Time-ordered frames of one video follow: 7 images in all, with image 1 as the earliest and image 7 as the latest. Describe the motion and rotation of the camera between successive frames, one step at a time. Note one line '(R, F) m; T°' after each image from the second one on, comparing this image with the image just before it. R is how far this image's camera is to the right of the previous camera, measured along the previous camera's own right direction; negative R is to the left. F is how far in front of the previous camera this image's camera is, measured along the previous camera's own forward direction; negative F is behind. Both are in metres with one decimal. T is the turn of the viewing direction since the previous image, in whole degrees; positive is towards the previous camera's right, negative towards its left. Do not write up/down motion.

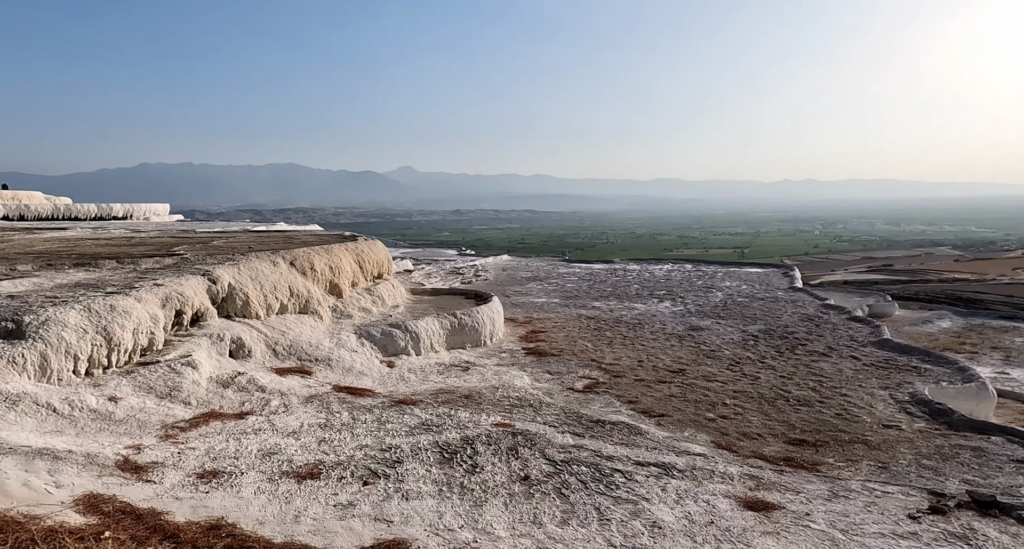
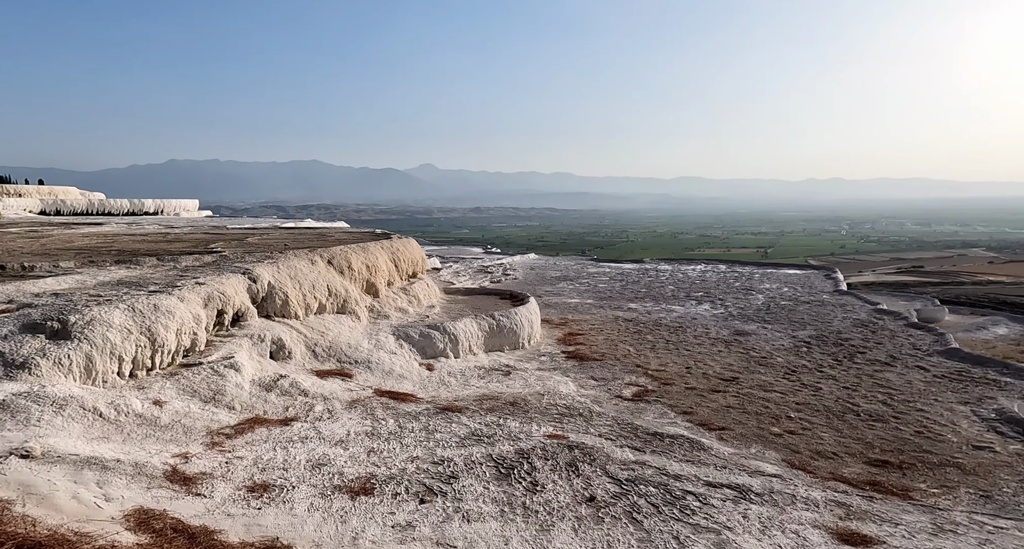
(-0.3, +0.3) m; -2°
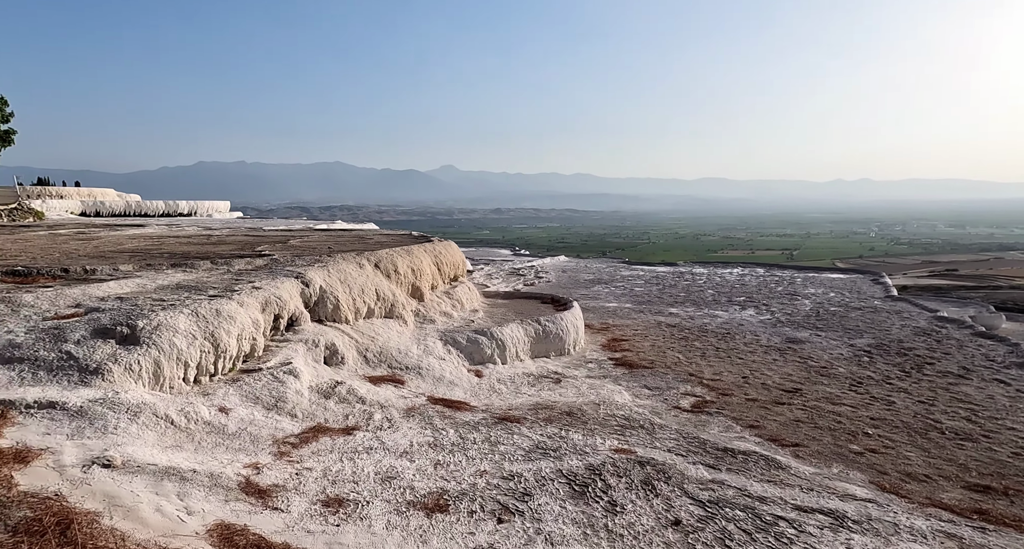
(-0.4, +0.2) m; -2°
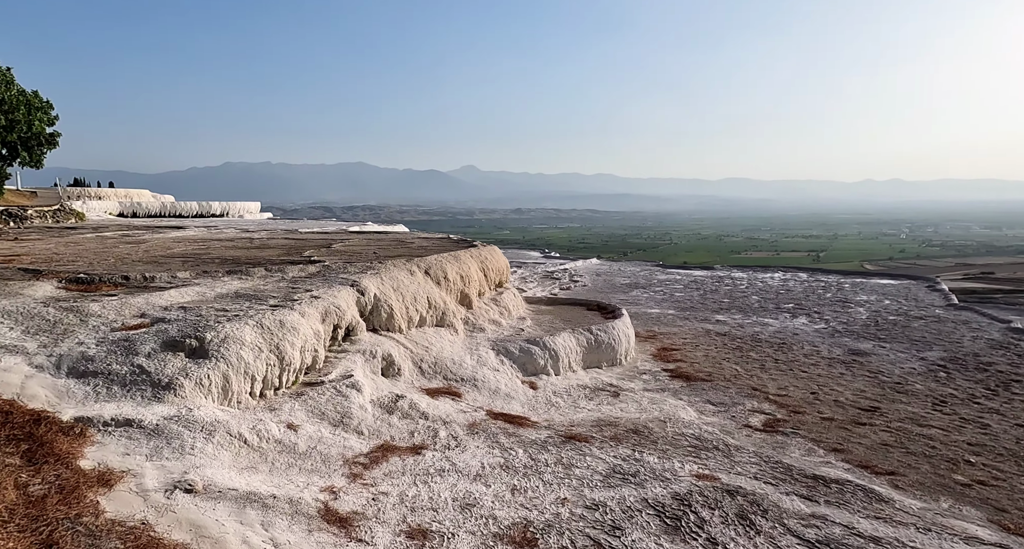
(-0.5, +0.3) m; -3°
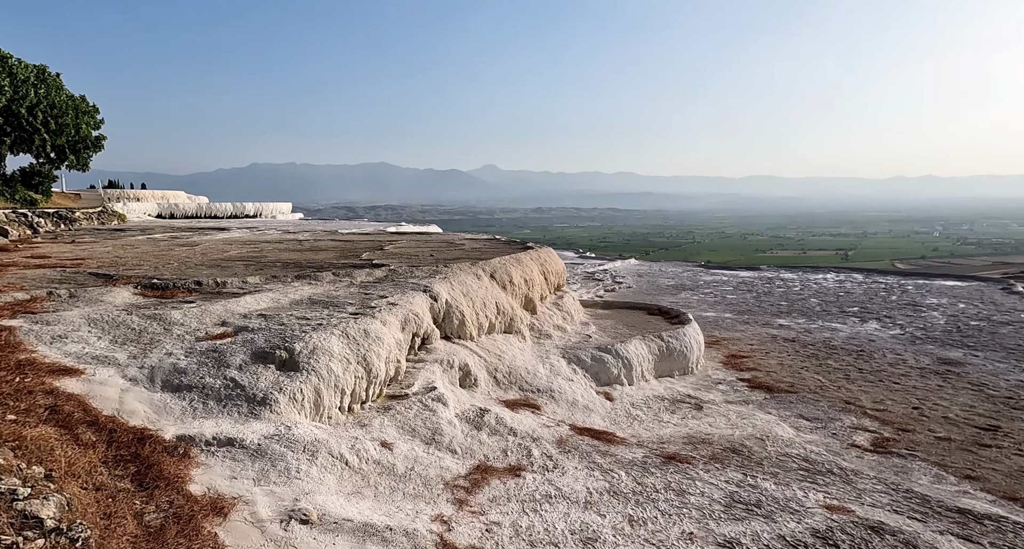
(-0.7, +0.5) m; -3°
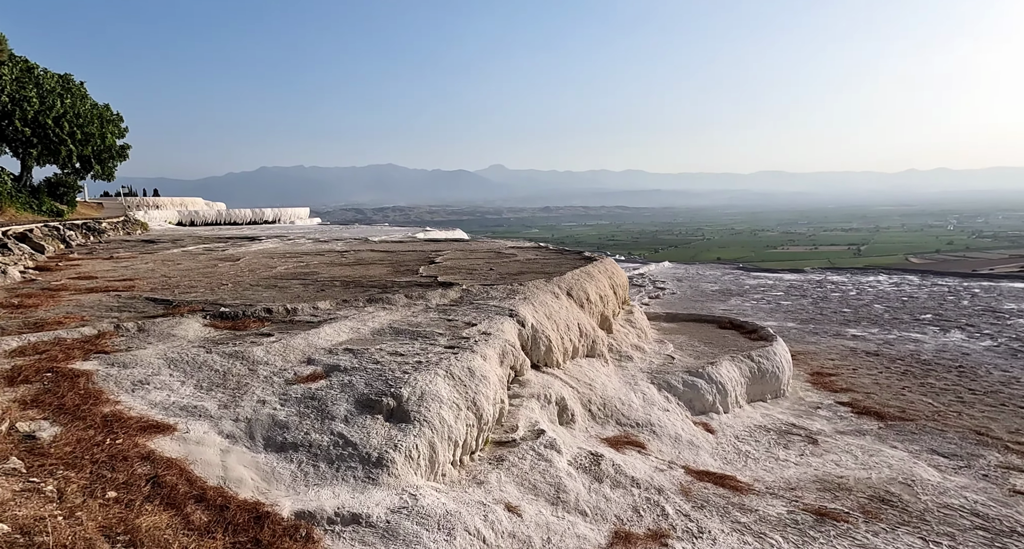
(-1.0, +0.8) m; -2°
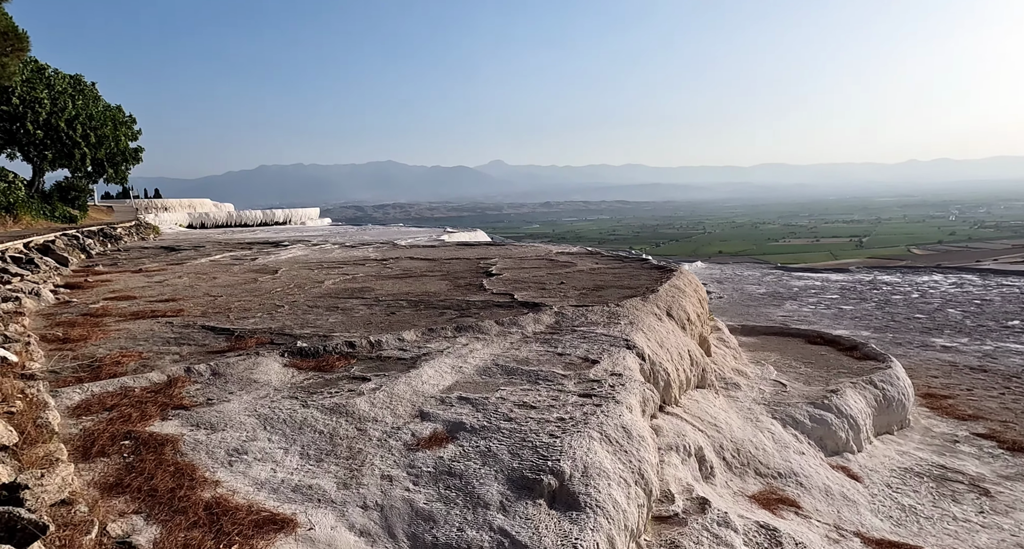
(-1.3, +1.2) m; -2°
